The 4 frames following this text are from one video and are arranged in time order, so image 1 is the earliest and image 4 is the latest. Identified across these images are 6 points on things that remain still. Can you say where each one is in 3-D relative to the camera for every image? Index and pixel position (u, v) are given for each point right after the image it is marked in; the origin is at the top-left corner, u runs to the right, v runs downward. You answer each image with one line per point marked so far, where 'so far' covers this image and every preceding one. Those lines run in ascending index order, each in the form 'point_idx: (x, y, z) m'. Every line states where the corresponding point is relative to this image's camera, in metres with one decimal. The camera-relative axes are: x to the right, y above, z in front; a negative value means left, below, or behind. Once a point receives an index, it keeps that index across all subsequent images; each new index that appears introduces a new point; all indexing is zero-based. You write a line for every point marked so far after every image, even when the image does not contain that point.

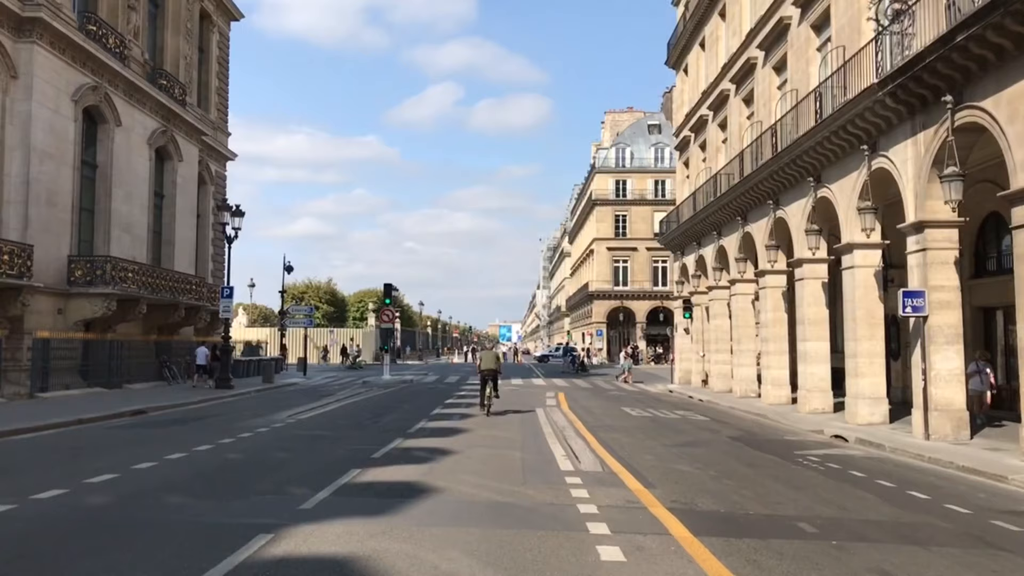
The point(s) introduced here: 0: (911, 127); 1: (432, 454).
0: (+7.6, +3.1, +15.8) m
1: (-1.2, -2.4, +12.1) m
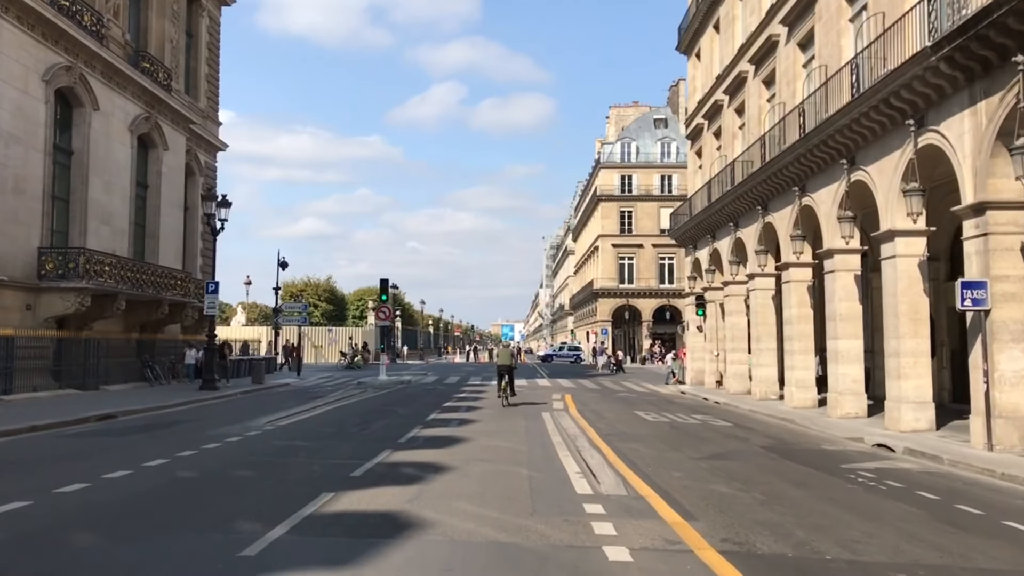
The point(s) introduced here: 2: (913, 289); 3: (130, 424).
0: (+7.6, +3.2, +13.9) m
1: (-1.1, -2.3, +10.2) m
2: (+8.0, 0.0, +16.5) m
3: (-8.0, -2.8, +17.4) m
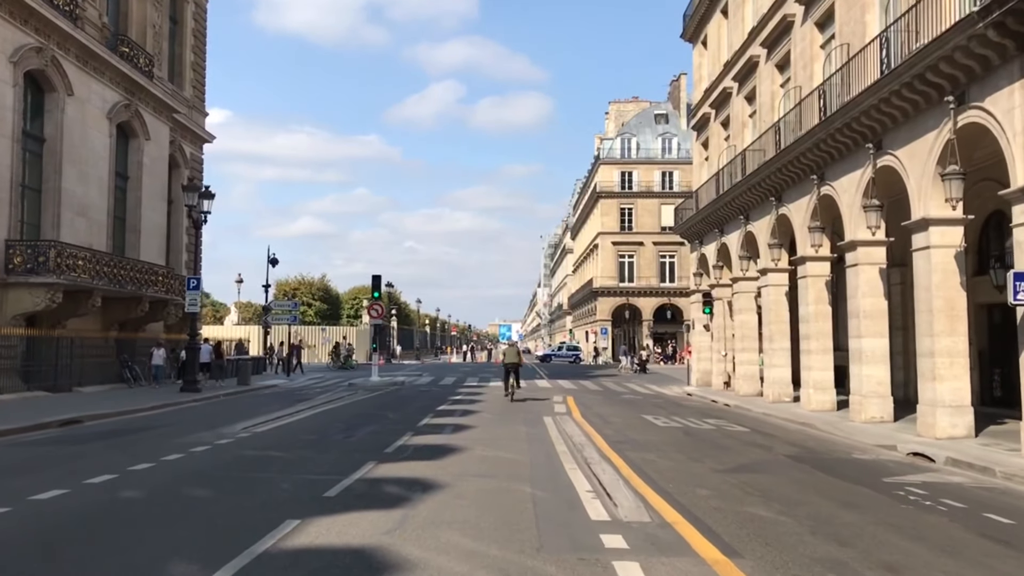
0: (+7.6, +3.3, +12.5) m
1: (-1.1, -2.1, +8.8) m
2: (+7.9, +0.1, +15.1) m
3: (-8.0, -2.7, +15.9) m
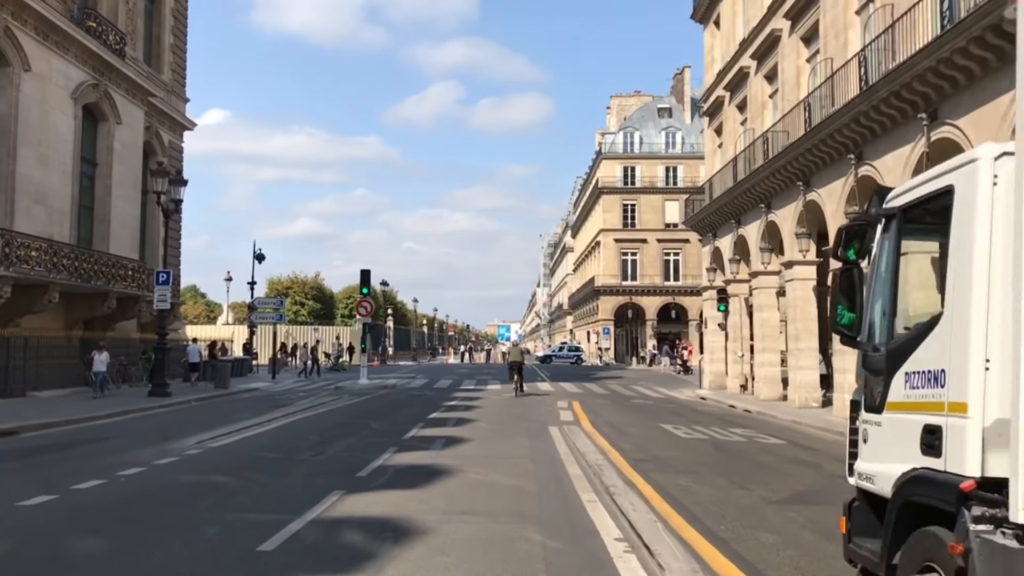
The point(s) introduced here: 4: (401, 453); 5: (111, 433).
0: (+7.7, +3.5, +10.3) m
1: (-1.1, -2.0, +6.6) m
2: (+8.0, +0.3, +12.9) m
3: (-8.0, -2.5, +13.7) m
4: (-1.6, -2.3, +11.9) m
5: (-7.3, -2.6, +15.2) m
